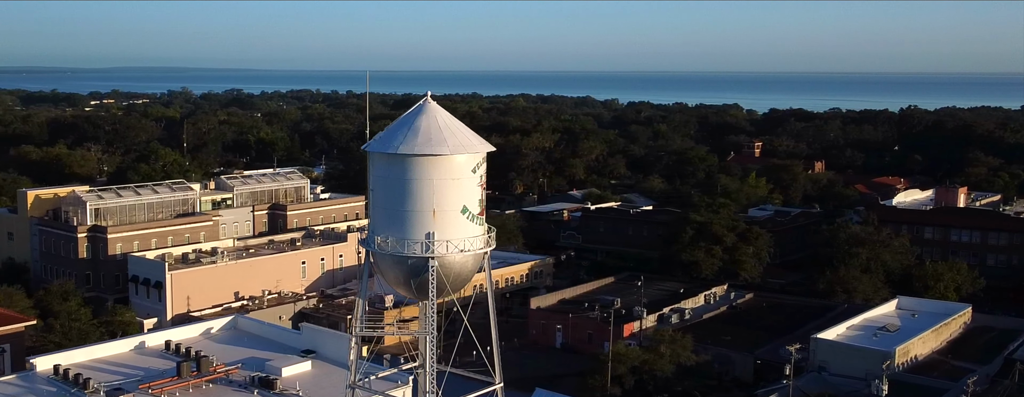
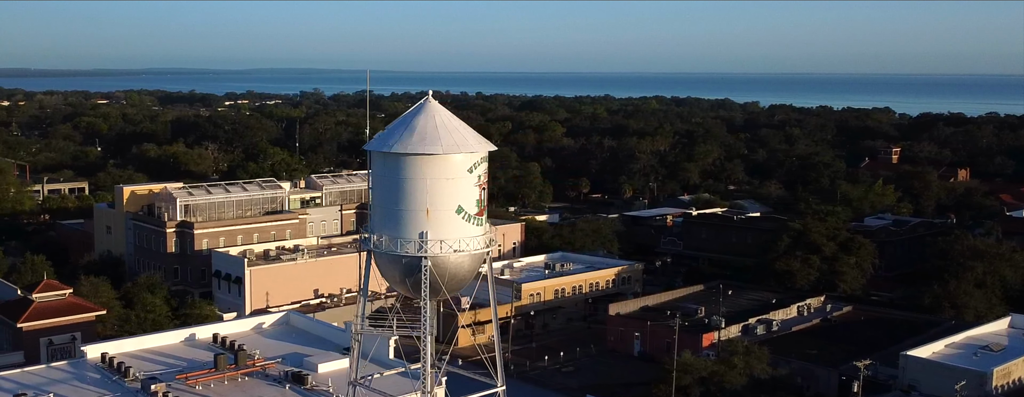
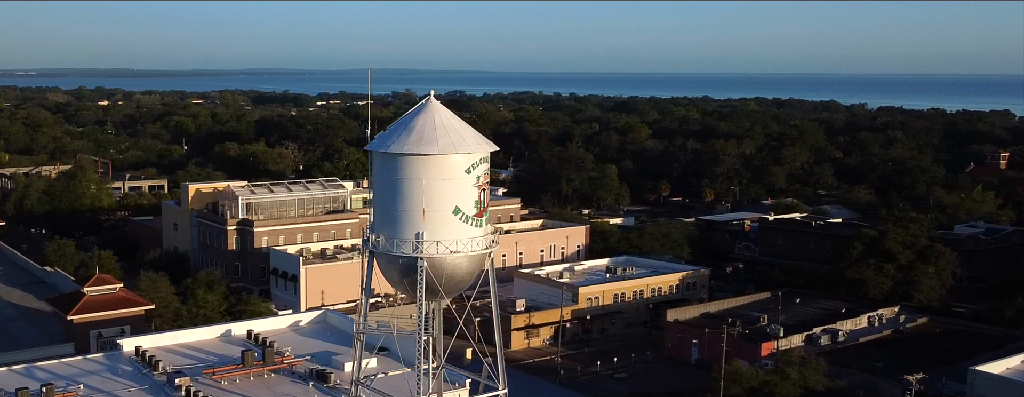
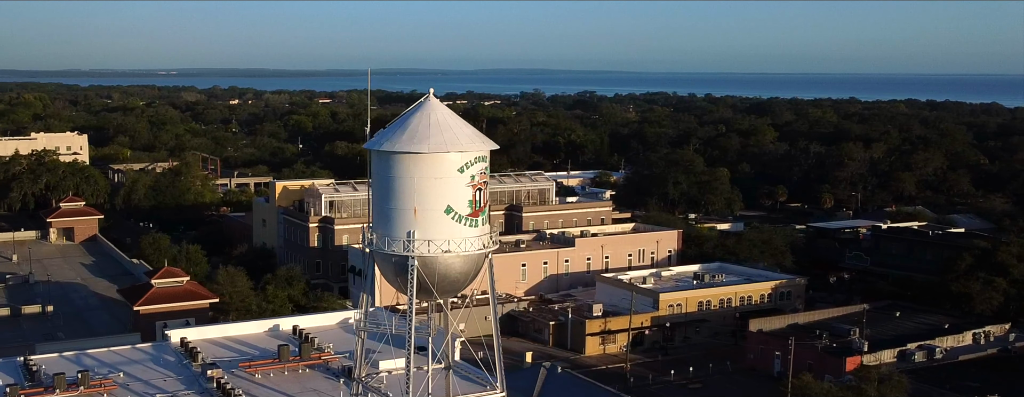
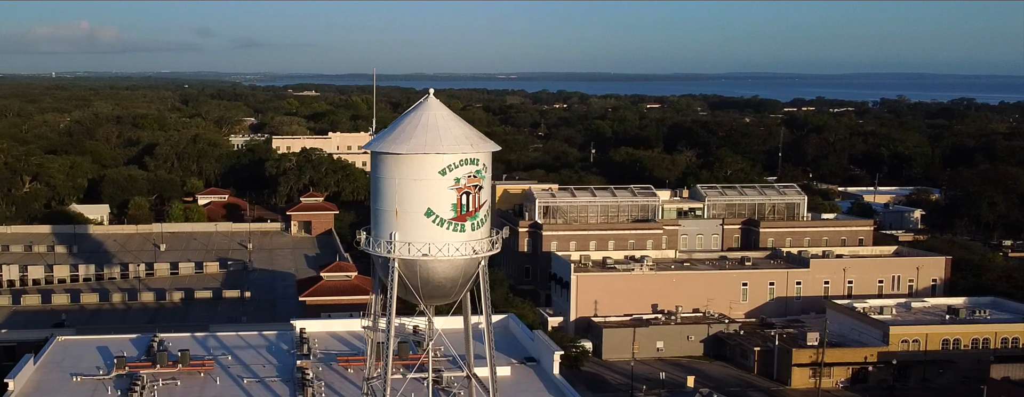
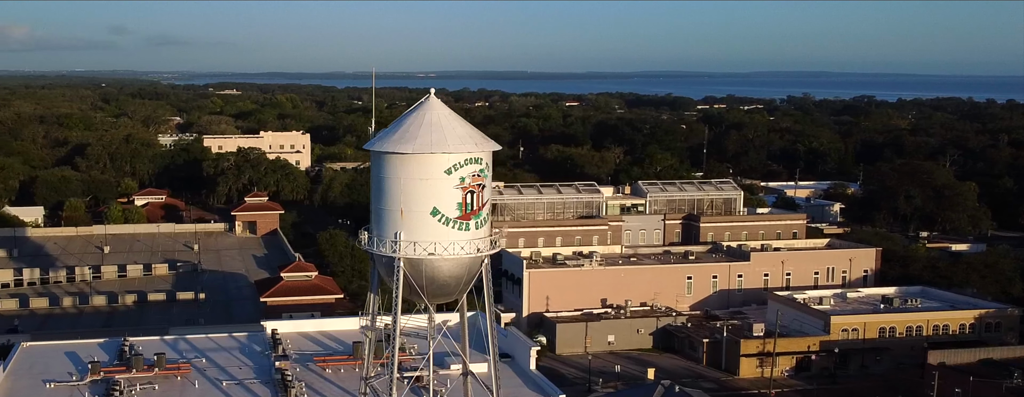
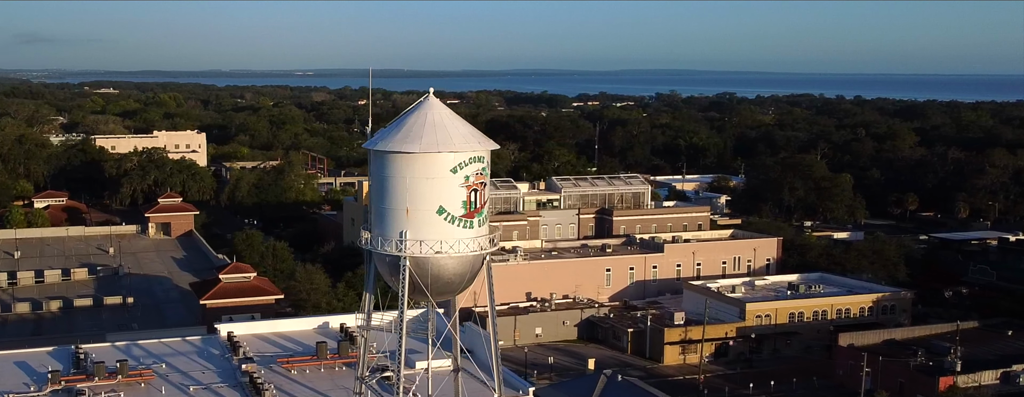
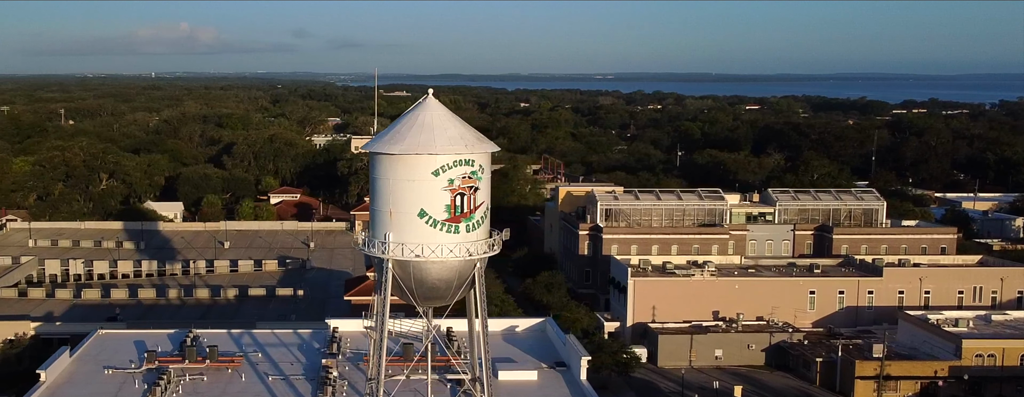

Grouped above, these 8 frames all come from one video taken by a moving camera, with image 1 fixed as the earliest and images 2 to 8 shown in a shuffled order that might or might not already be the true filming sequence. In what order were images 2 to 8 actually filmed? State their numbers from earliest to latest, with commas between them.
2, 3, 4, 7, 6, 5, 8
